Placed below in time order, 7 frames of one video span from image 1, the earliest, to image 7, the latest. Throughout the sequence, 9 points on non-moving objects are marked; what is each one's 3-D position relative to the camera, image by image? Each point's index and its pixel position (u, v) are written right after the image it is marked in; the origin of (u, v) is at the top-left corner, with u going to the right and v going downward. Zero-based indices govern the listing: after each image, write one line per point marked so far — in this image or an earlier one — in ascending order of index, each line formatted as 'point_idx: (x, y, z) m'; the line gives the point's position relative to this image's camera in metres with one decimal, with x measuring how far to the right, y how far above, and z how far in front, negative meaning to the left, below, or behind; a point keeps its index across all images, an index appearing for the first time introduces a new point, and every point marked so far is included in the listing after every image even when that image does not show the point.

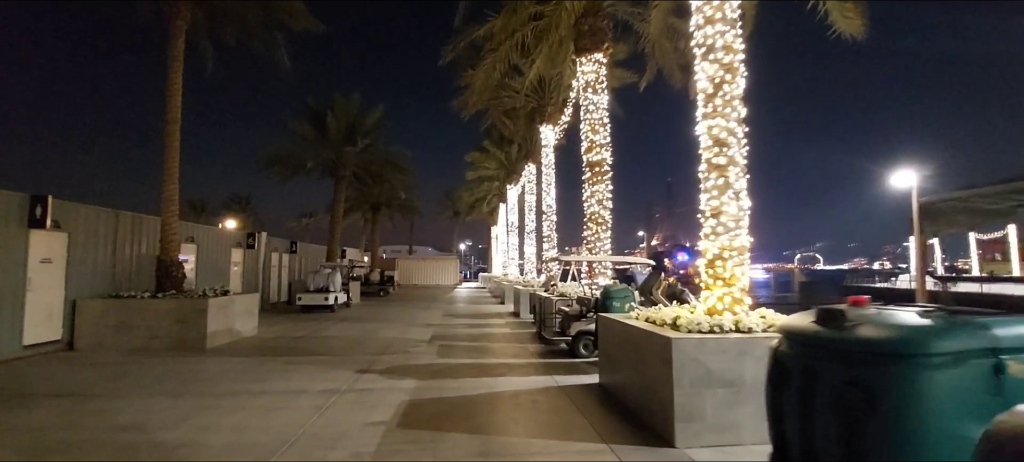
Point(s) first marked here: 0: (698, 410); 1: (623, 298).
0: (+2.5, -2.4, +7.1) m
1: (+2.6, -1.6, +12.3) m
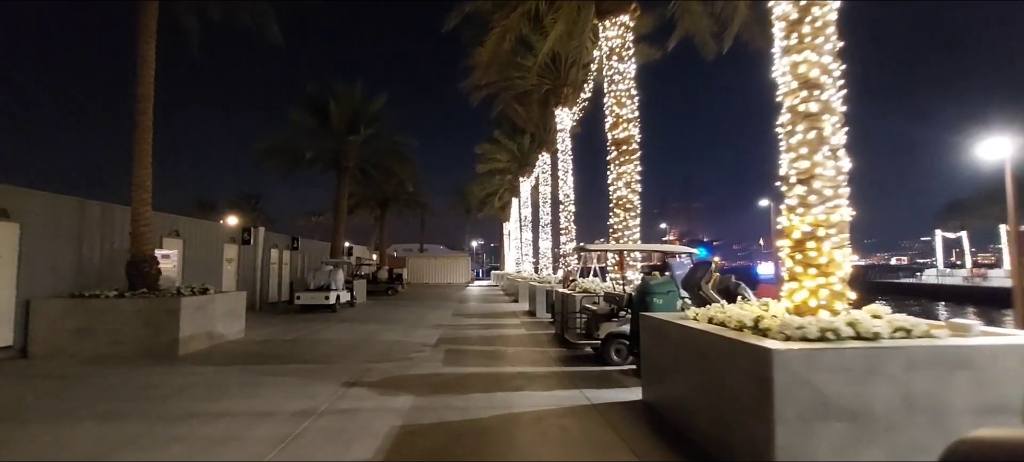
0: (+2.7, -2.1, +4.8) m
1: (+3.0, -1.2, +10.1) m
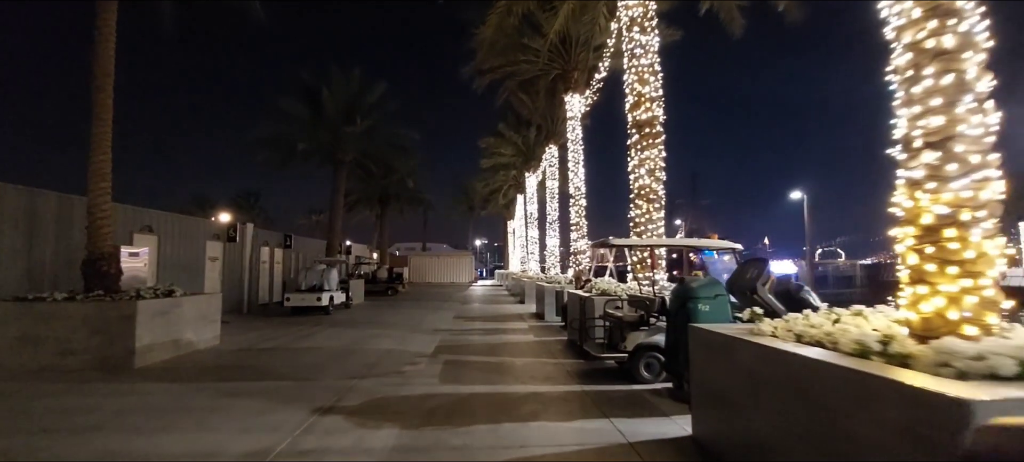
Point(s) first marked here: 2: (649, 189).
0: (+2.9, -1.9, +3.0) m
1: (+3.1, -1.1, +8.2) m
2: (+3.6, +1.1, +13.9) m
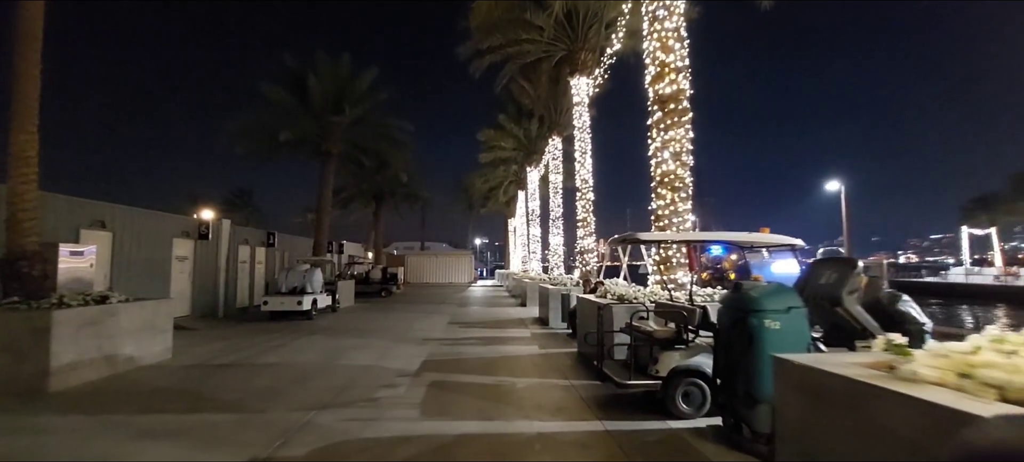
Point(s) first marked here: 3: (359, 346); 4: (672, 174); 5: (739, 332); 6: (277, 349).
0: (+2.8, -1.8, +0.8) m
1: (+3.1, -0.9, +6.1) m
2: (+3.6, +1.3, +11.8) m
3: (-4.3, -3.2, +14.5) m
4: (+3.6, +1.3, +11.8) m
5: (+2.7, -1.2, +6.3) m
6: (-6.3, -3.2, +14.1) m
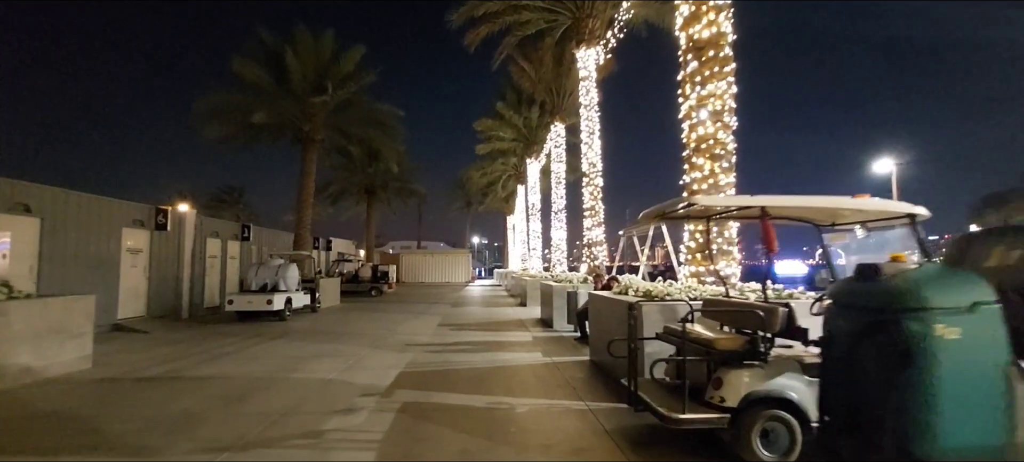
0: (+2.8, -1.4, -1.6) m
1: (+3.1, -0.6, +3.7) m
2: (+3.6, +1.6, +9.4) m
3: (-4.3, -2.8, +12.1) m
4: (+3.6, +1.6, +9.4) m
5: (+2.7, -0.8, +3.9) m
6: (-6.3, -2.8, +11.7) m
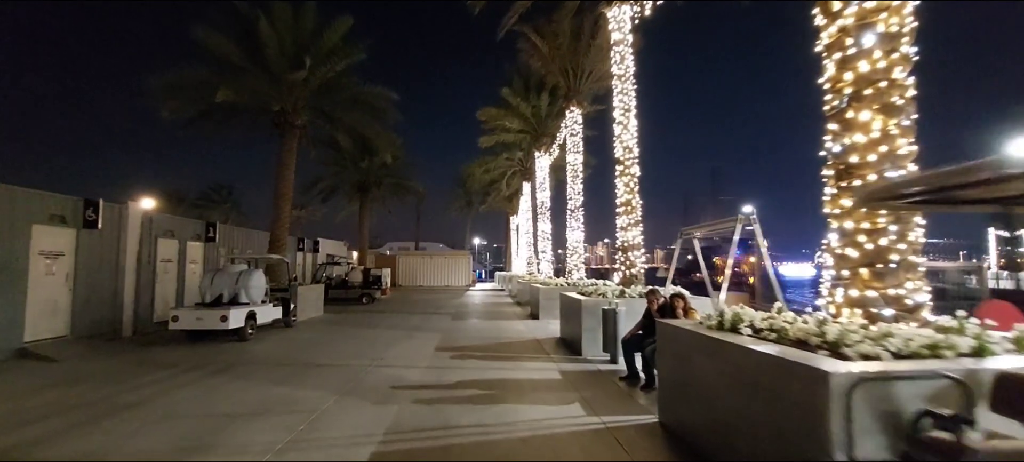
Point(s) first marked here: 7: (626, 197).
0: (+3.3, -1.4, -5.2) m
1: (+3.6, -0.5, 0.0) m
2: (+4.1, +1.6, +5.8) m
3: (-3.8, -2.8, +8.4) m
4: (+4.1, +1.7, +5.8) m
5: (+3.1, -0.8, +0.2) m
6: (-5.9, -2.8, +8.0) m
7: (+3.3, +1.0, +15.2) m
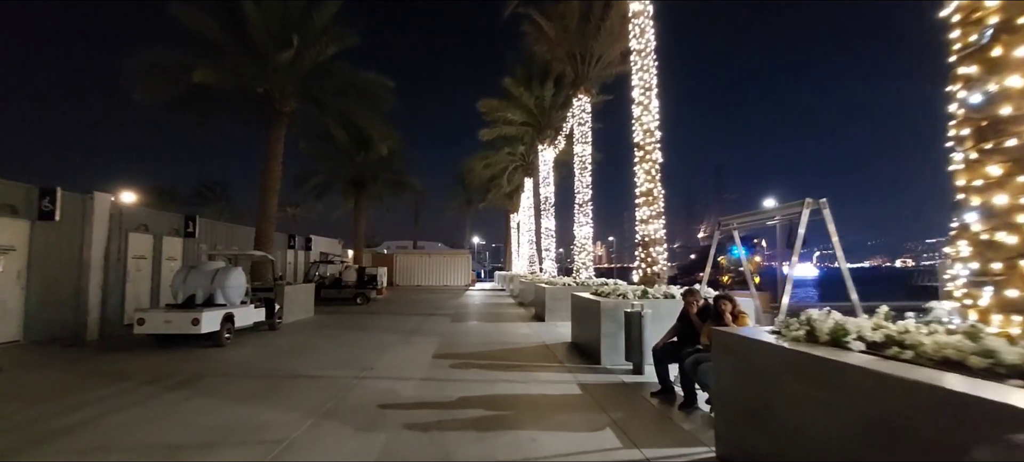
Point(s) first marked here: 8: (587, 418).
0: (+3.6, -1.2, -6.8) m
1: (+3.8, -0.4, -1.5) m
2: (+4.3, +1.8, +4.2) m
3: (-3.6, -2.6, +6.8) m
4: (+4.3, +1.8, +4.2) m
5: (+3.4, -0.6, -1.3) m
6: (-5.7, -2.6, +6.4) m
7: (+3.5, +1.2, +13.7) m
8: (+1.1, -2.7, +7.5) m
